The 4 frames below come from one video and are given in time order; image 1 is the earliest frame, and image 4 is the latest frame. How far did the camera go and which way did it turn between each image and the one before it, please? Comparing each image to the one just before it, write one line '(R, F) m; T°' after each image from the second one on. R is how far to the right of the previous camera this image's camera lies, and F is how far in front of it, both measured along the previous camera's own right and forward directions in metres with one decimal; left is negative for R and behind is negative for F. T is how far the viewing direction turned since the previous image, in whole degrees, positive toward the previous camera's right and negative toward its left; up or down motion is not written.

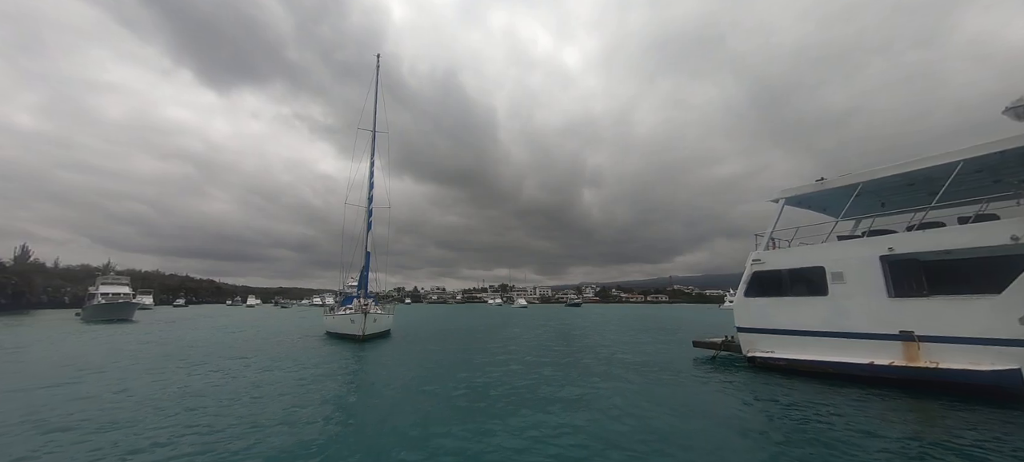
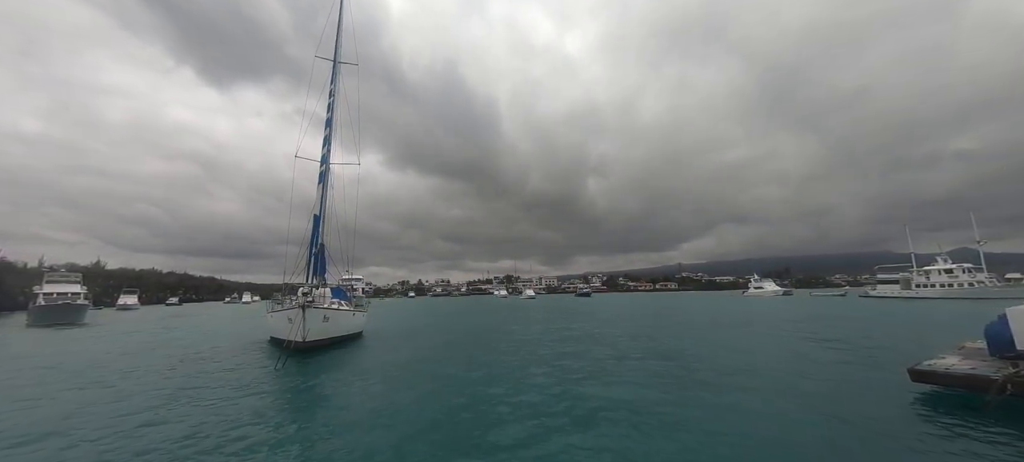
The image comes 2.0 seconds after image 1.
(-0.6, +6.5) m; -1°
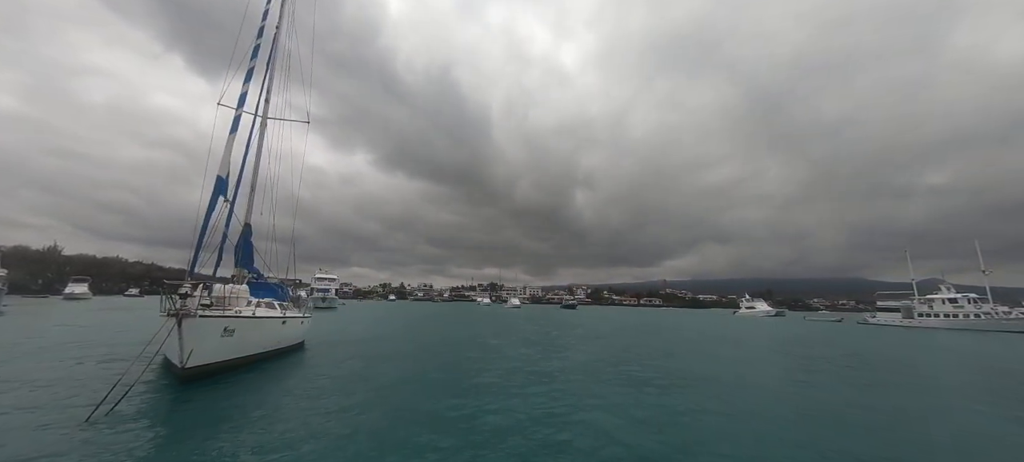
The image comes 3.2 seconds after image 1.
(-0.4, +3.6) m; +2°
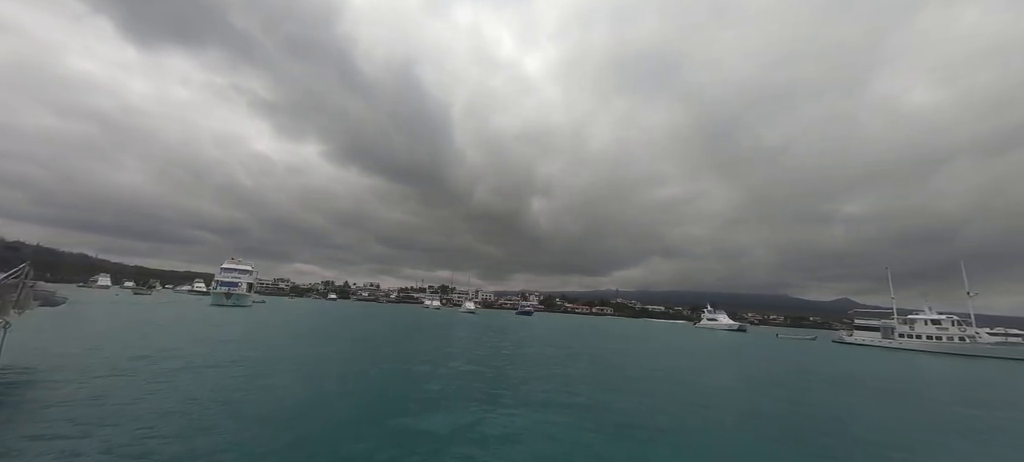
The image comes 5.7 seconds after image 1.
(-1.3, +8.1) m; +7°
